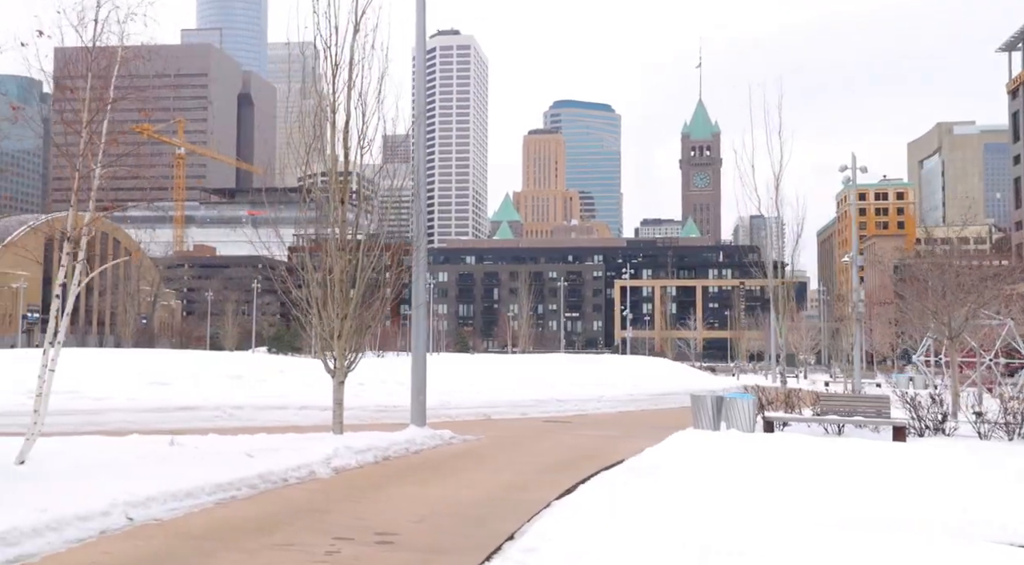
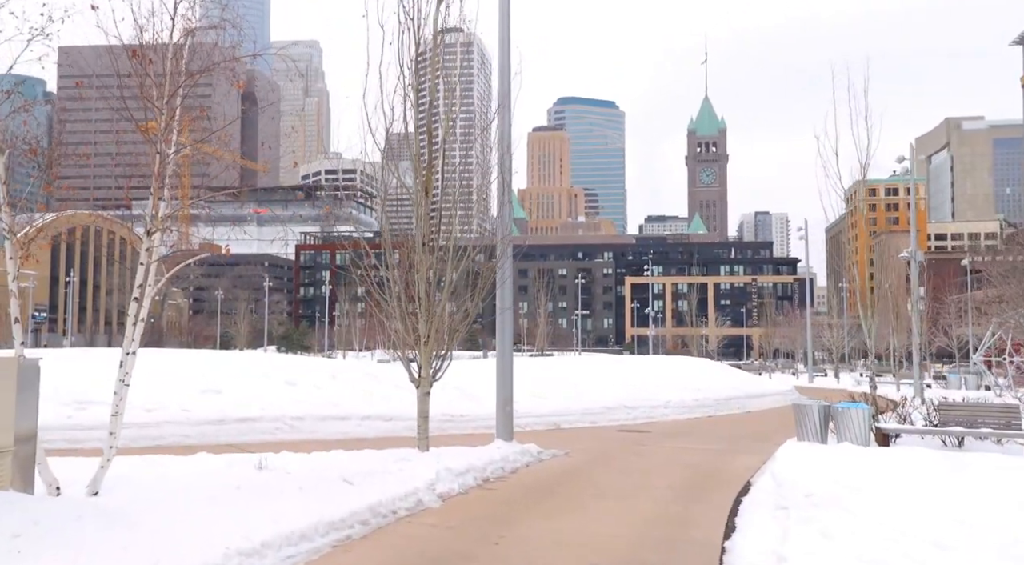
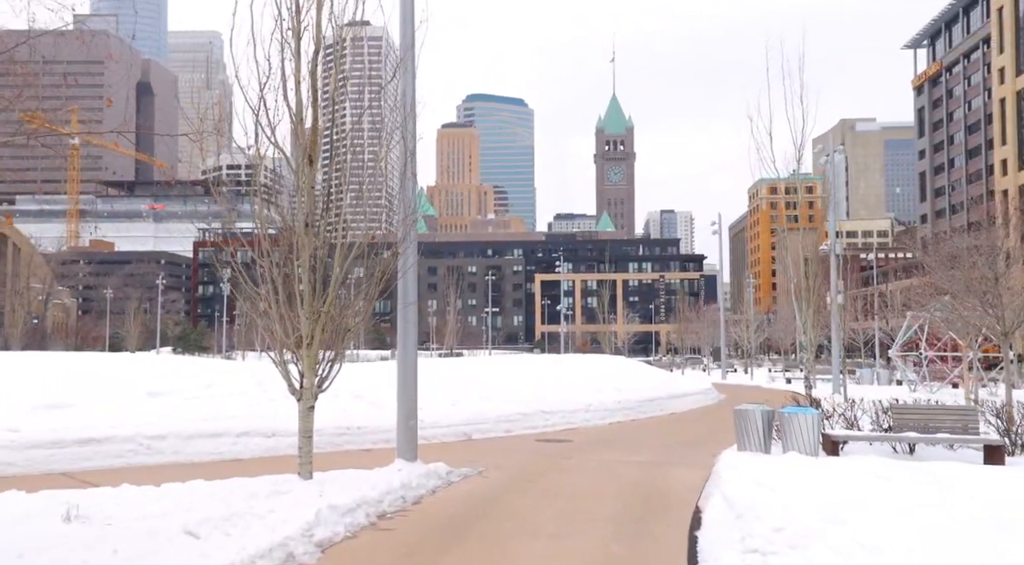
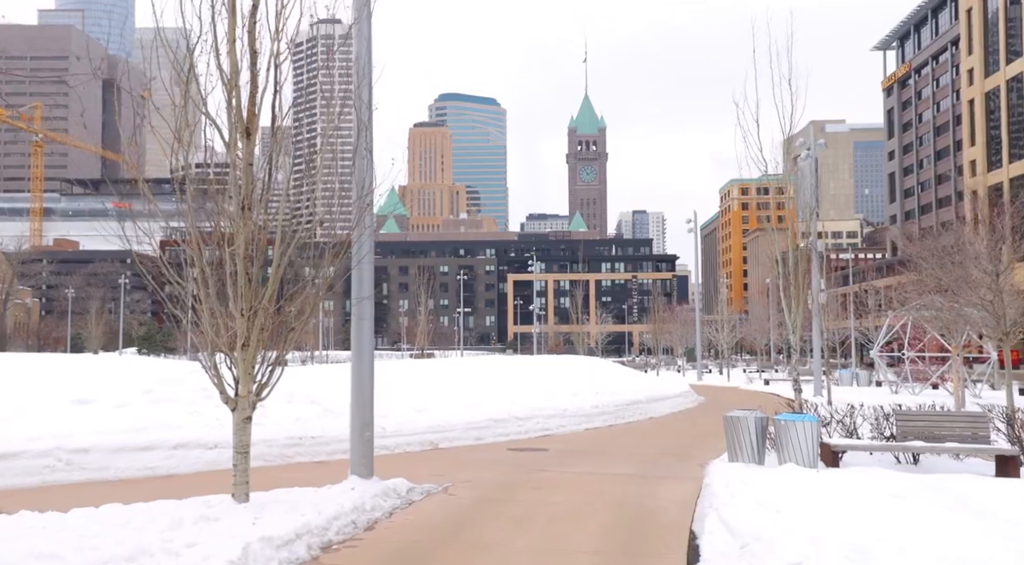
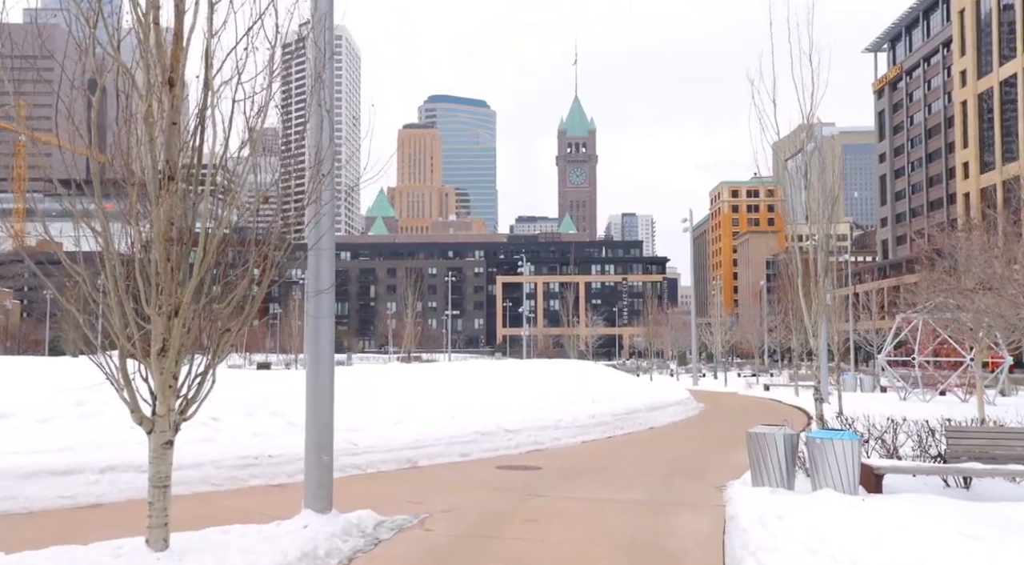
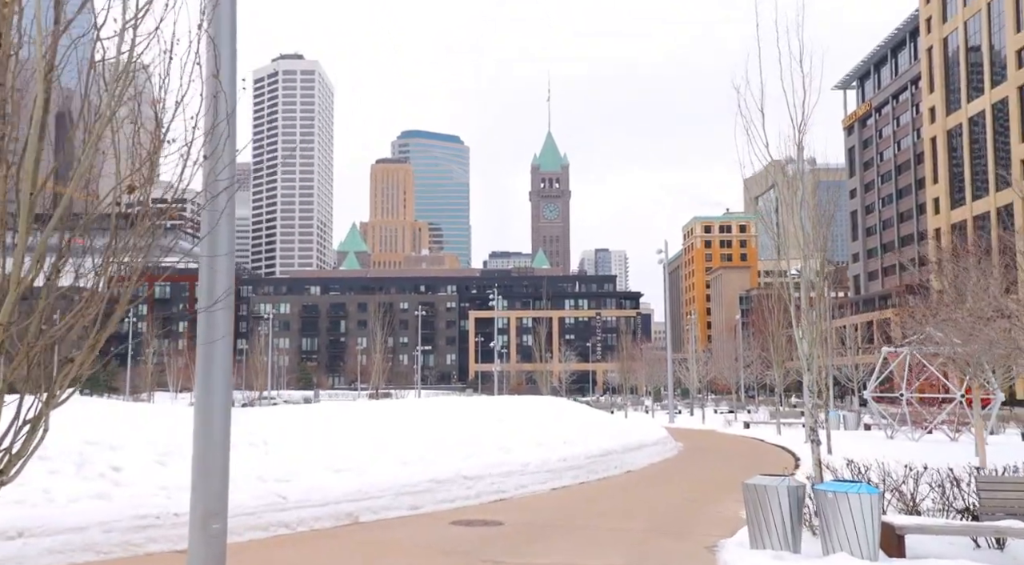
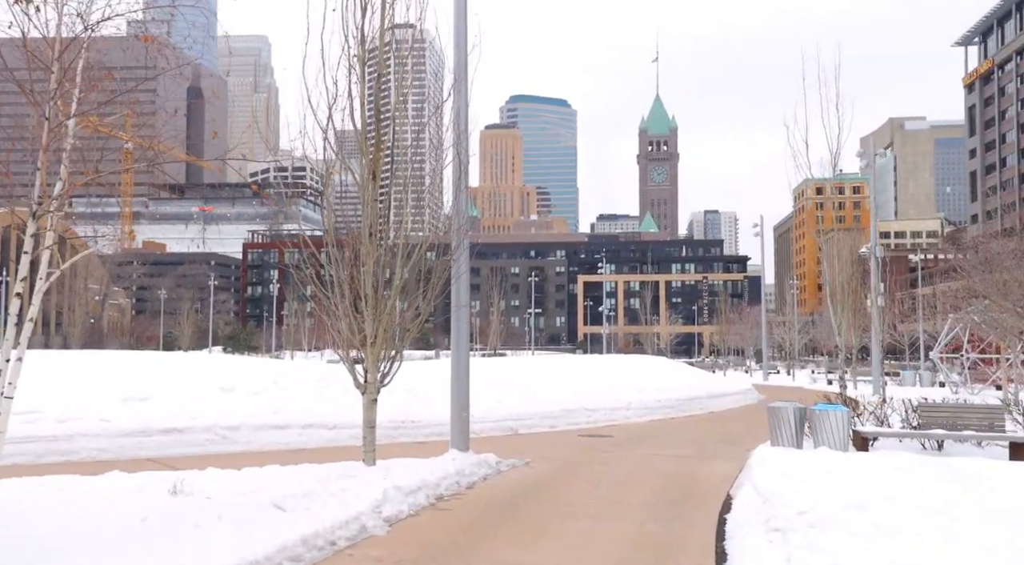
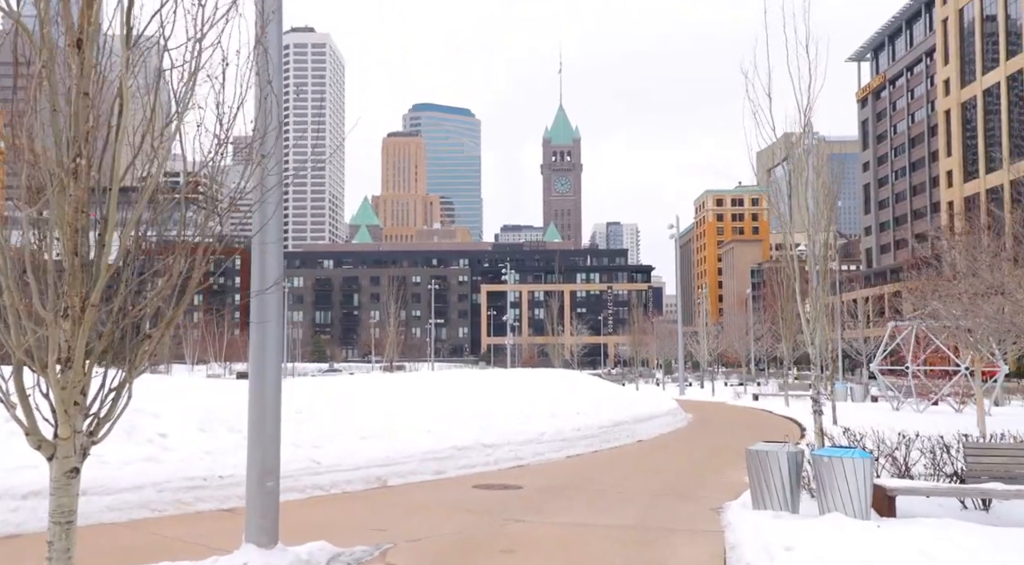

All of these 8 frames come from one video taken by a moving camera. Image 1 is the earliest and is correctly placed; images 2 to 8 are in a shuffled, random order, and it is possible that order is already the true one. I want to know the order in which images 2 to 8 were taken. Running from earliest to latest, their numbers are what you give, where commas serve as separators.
2, 7, 3, 4, 5, 8, 6
